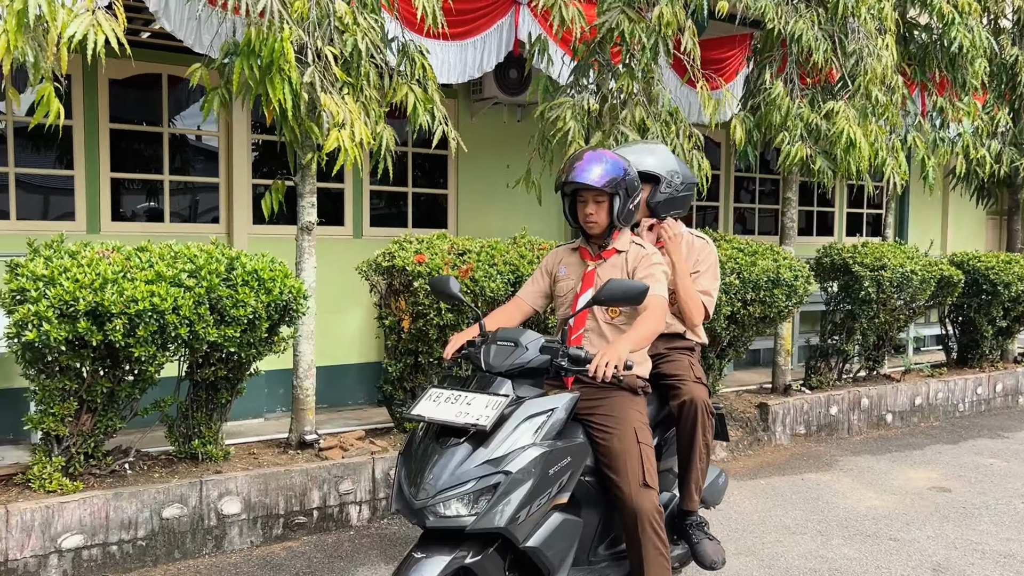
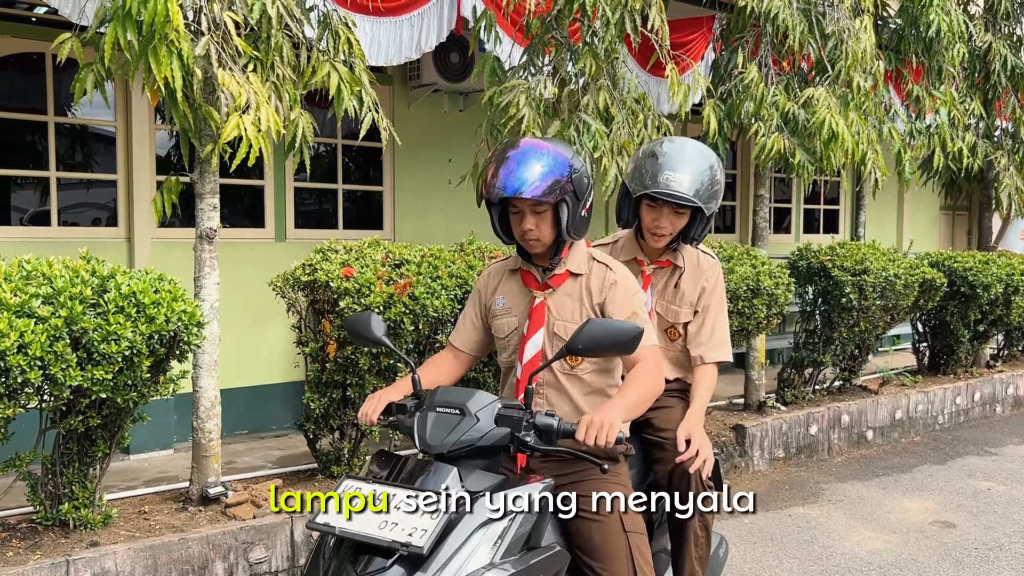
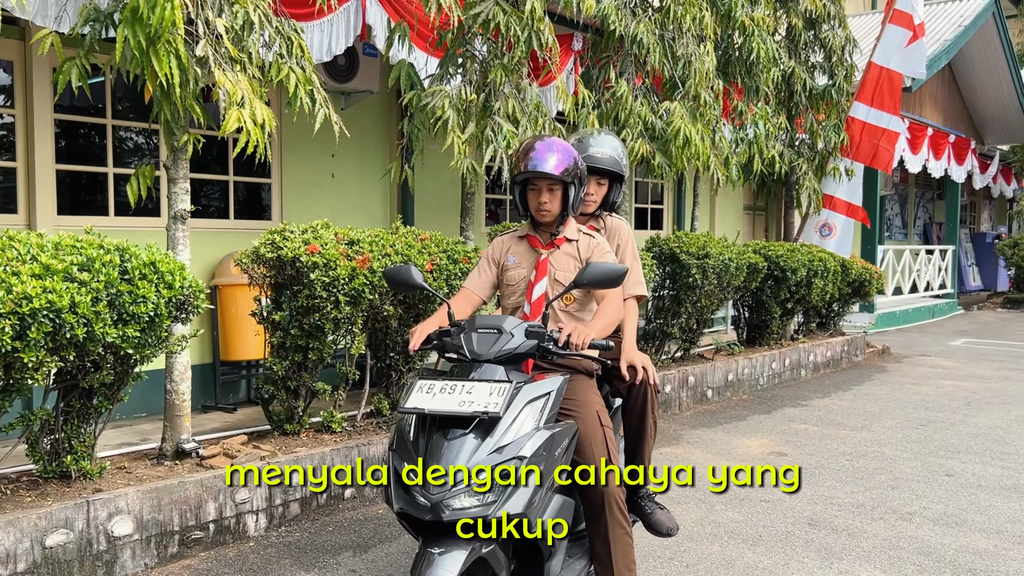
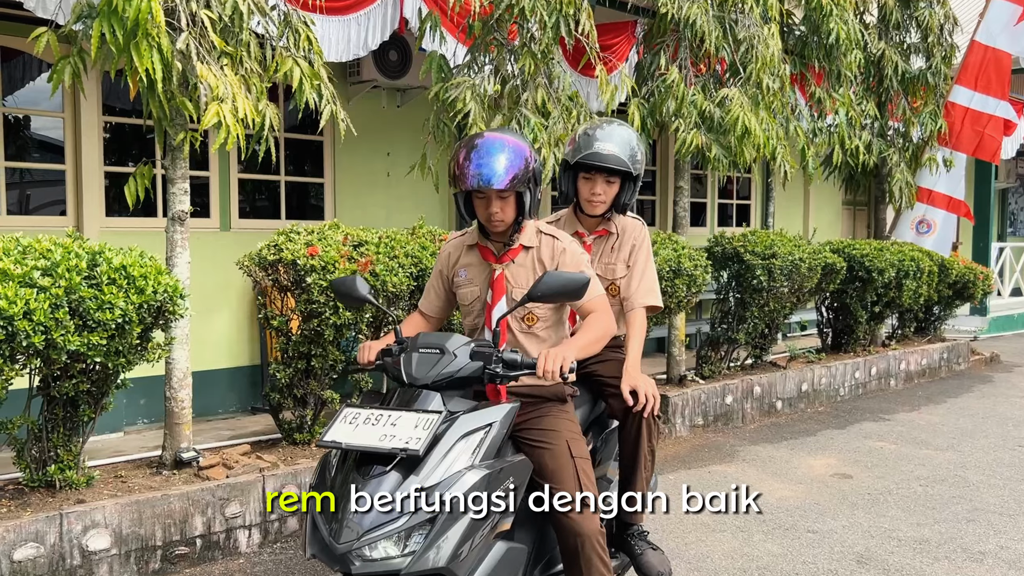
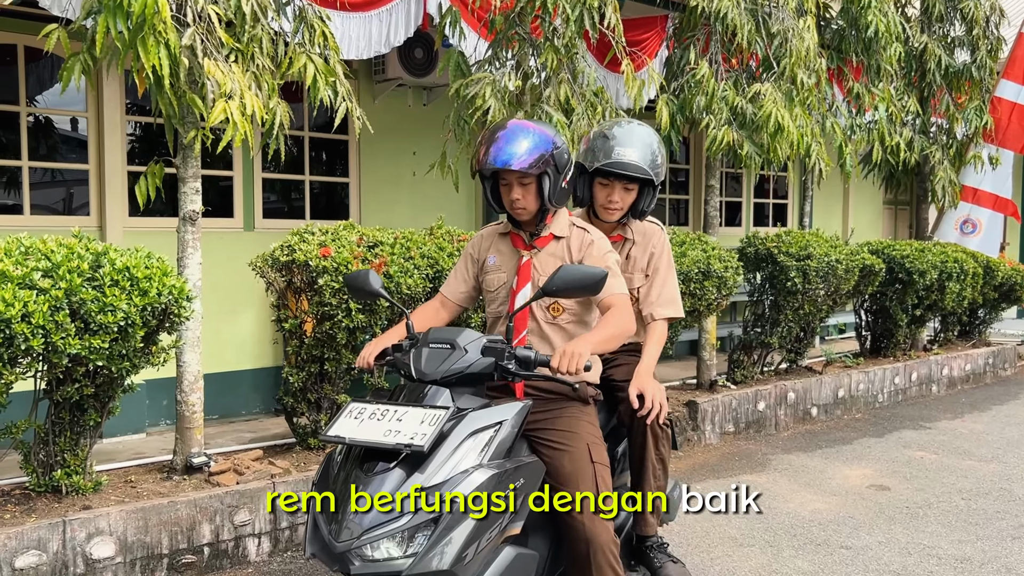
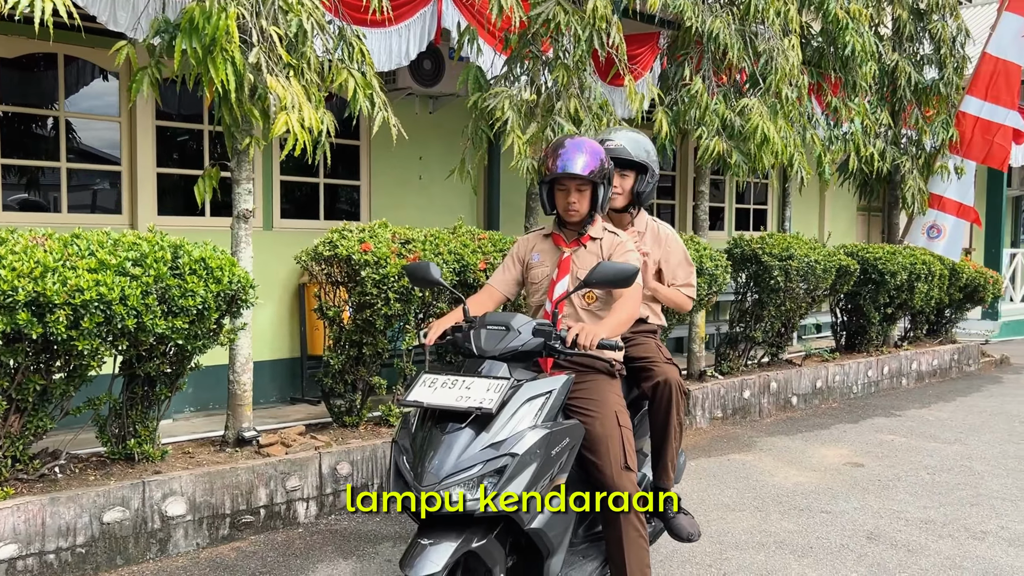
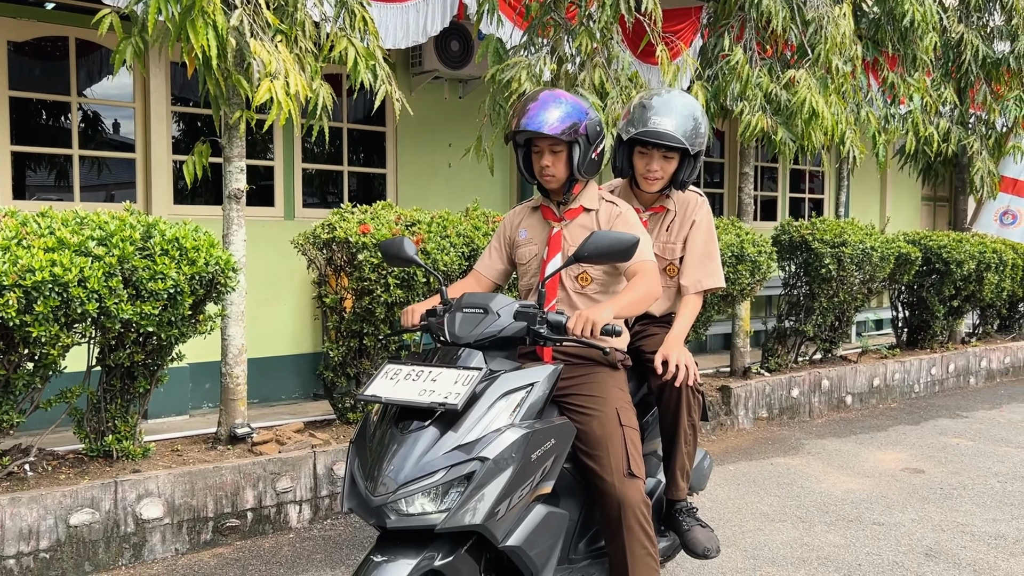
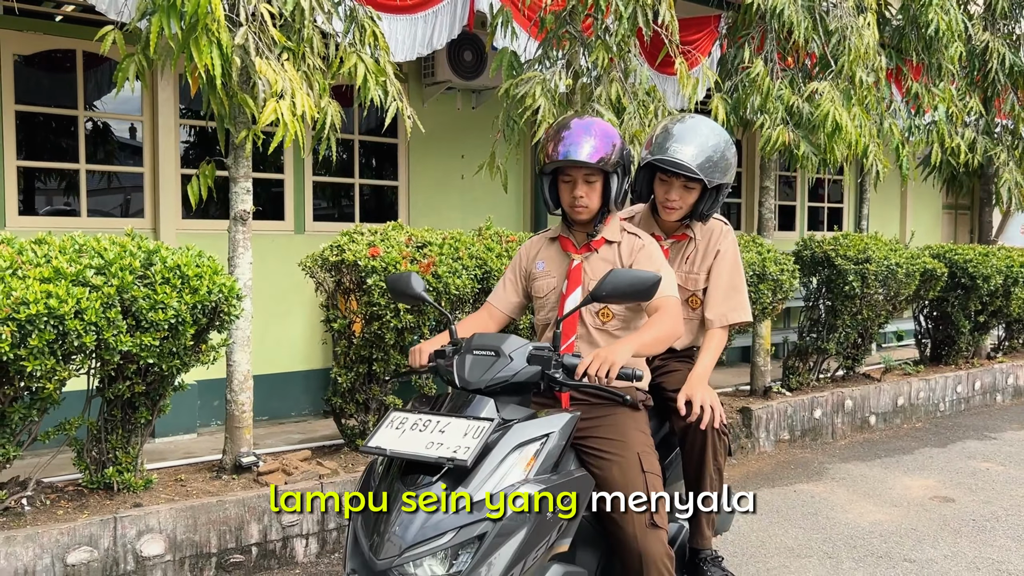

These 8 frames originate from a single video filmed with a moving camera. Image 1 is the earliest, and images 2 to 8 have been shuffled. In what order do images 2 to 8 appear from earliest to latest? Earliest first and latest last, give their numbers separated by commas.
6, 3, 4, 5, 2, 8, 7
